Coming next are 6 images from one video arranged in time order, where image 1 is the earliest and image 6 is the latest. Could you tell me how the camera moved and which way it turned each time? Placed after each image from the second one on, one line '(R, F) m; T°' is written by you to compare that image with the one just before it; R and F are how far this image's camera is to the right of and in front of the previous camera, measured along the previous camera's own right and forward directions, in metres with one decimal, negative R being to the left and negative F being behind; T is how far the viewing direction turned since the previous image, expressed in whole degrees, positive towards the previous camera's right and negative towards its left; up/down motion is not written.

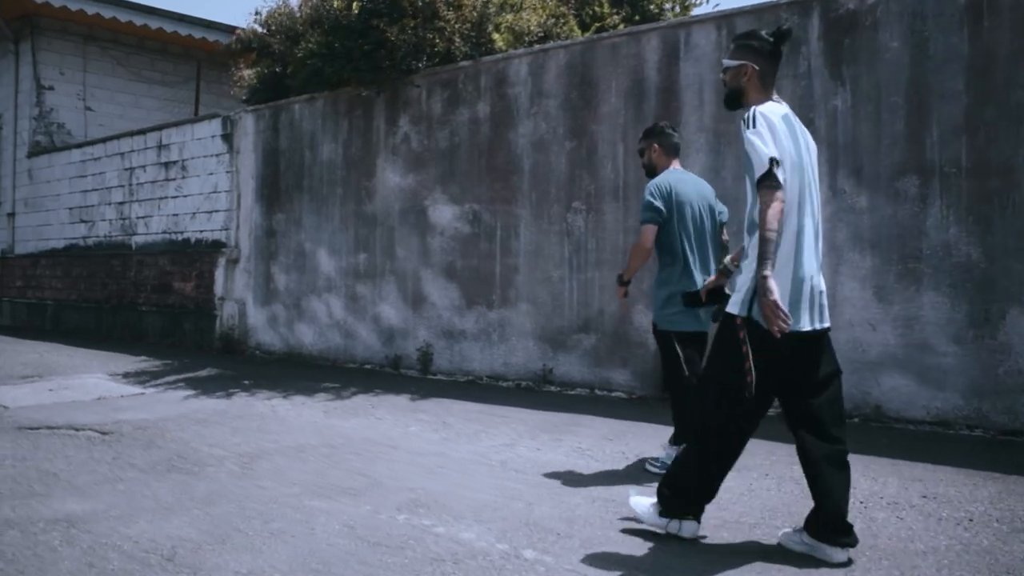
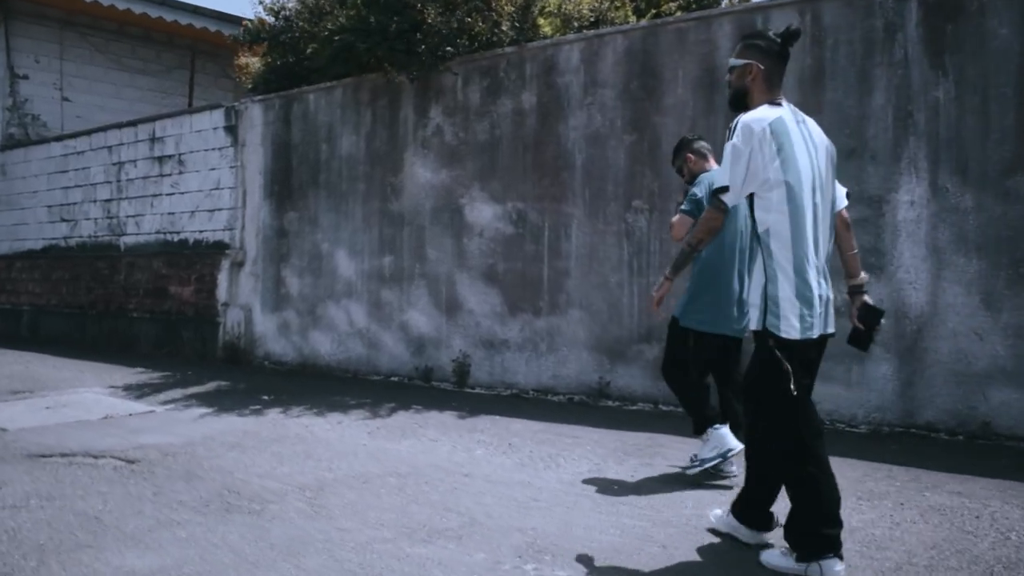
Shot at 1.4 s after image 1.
(-0.8, +0.7) m; +3°
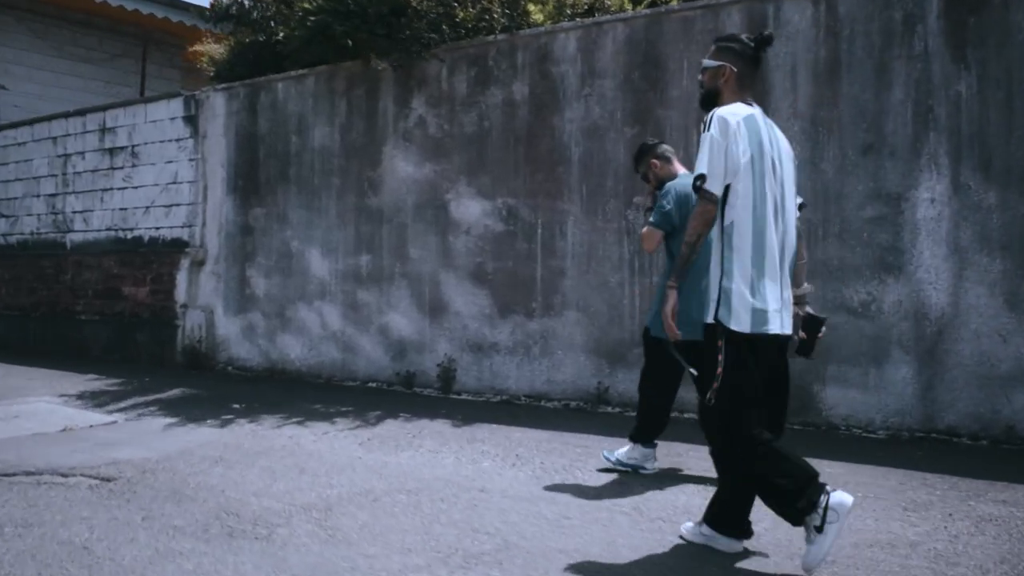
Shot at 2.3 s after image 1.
(-0.5, +0.4) m; +4°
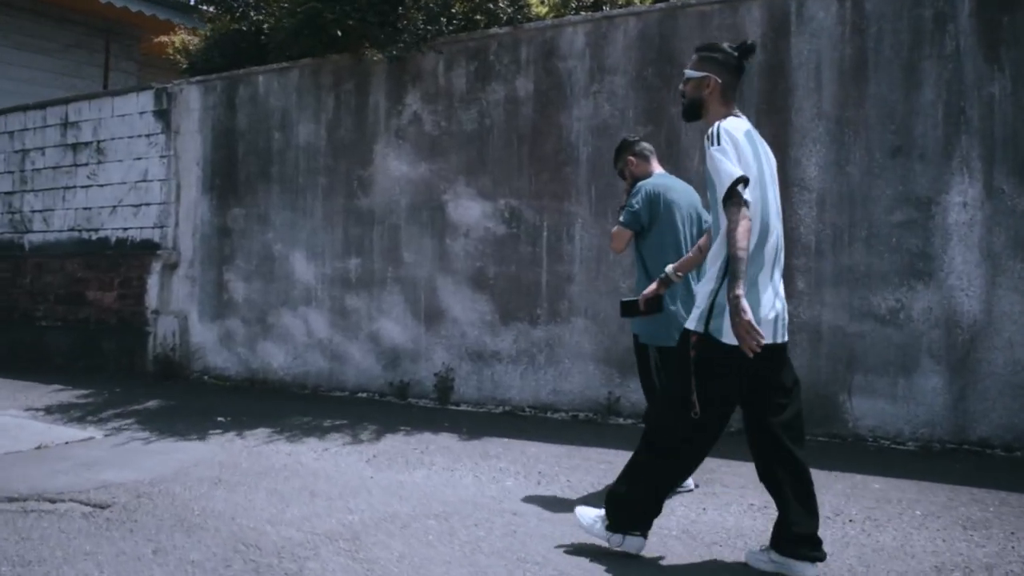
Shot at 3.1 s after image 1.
(-0.5, +0.3) m; +4°
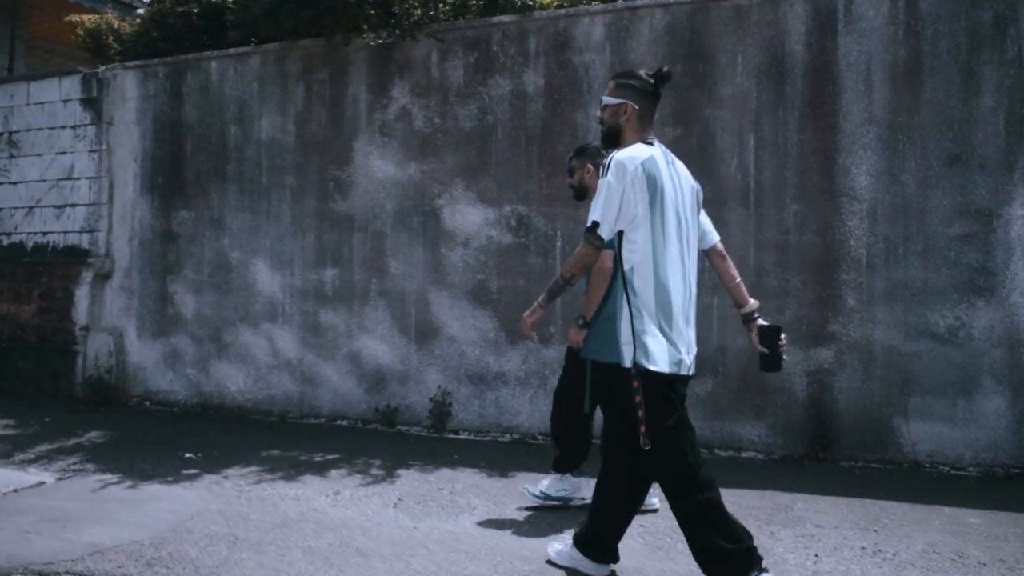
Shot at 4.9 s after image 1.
(-1.0, +0.7) m; +9°
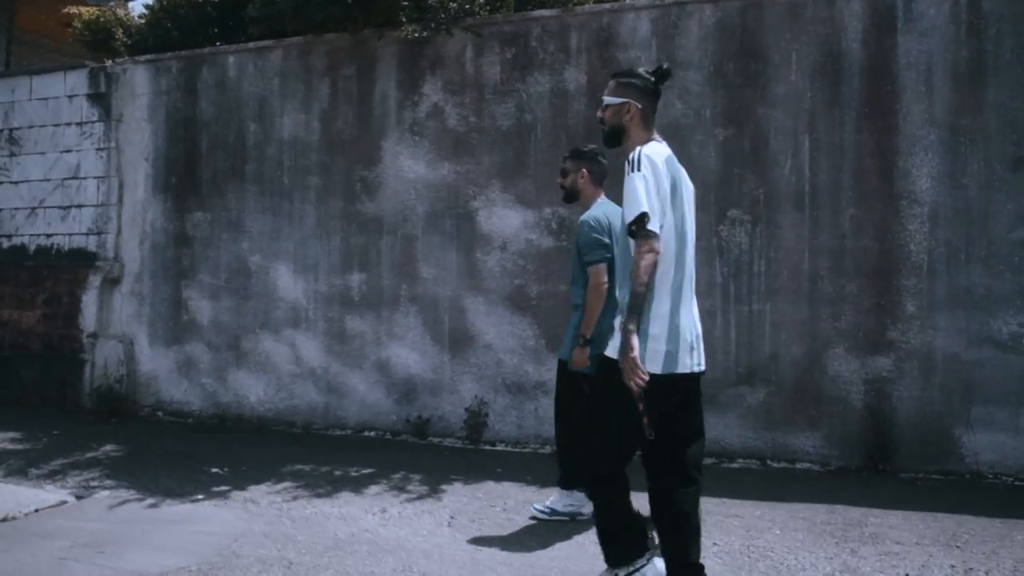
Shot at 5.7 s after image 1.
(-0.5, +0.3) m; +2°
